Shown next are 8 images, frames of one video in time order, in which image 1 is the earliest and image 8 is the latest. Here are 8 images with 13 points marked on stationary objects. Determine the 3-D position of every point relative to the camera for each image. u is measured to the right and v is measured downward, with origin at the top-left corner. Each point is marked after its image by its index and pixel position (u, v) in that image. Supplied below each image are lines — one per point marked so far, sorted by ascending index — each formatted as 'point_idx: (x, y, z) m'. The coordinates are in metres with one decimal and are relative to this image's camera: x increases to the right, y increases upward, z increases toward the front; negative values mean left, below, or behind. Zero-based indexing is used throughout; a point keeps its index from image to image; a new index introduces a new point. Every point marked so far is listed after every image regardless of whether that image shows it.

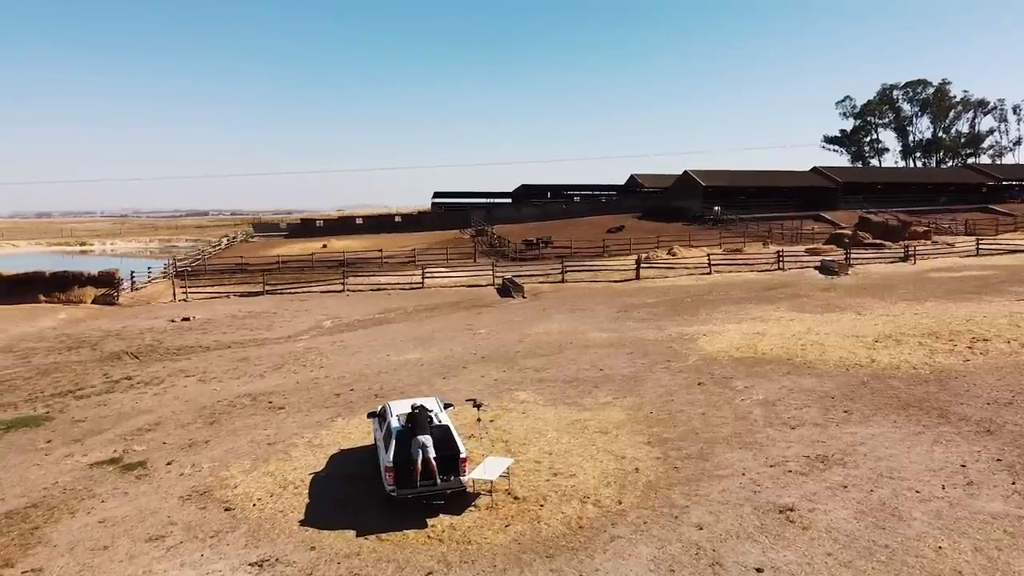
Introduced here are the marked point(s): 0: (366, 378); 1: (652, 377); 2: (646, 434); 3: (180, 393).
0: (-3.4, -2.1, +18.8) m
1: (+3.0, -1.9, +17.7) m
2: (+2.2, -2.4, +13.5) m
3: (-7.4, -2.3, +18.0) m
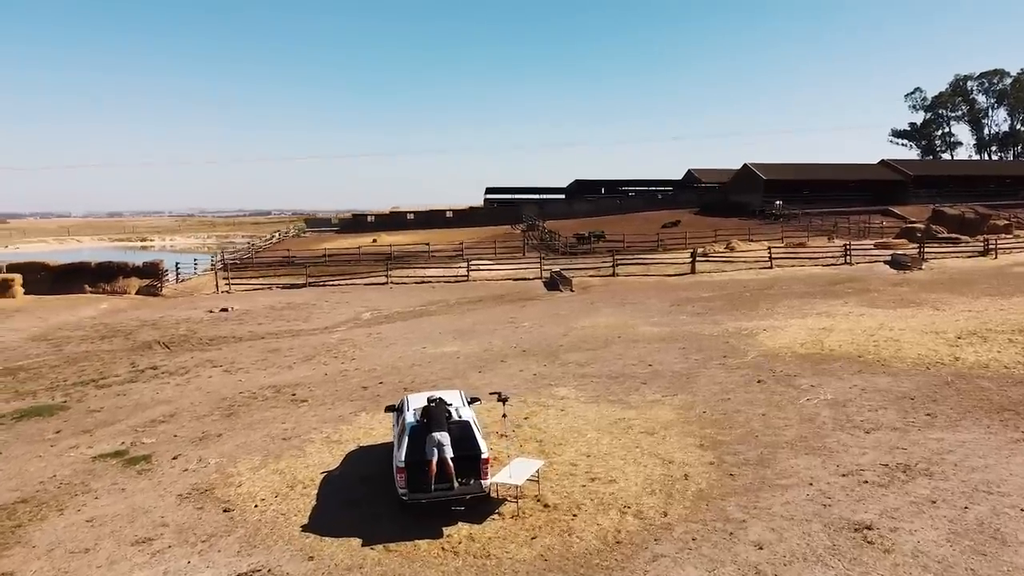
0: (-2.5, -1.8, +17.7) m
1: (+3.8, -1.7, +16.1) m
2: (+2.8, -2.2, +12.0) m
3: (-6.5, -2.0, +17.1) m
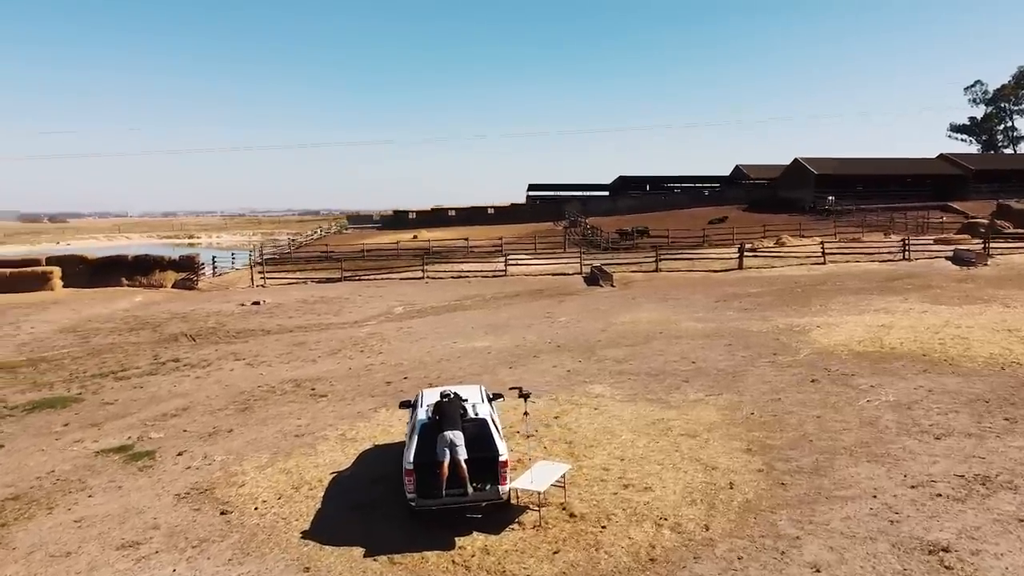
0: (-1.8, -1.6, +16.8) m
1: (+4.4, -1.5, +14.9) m
2: (+3.1, -2.0, +10.9) m
3: (-5.9, -1.8, +16.5) m
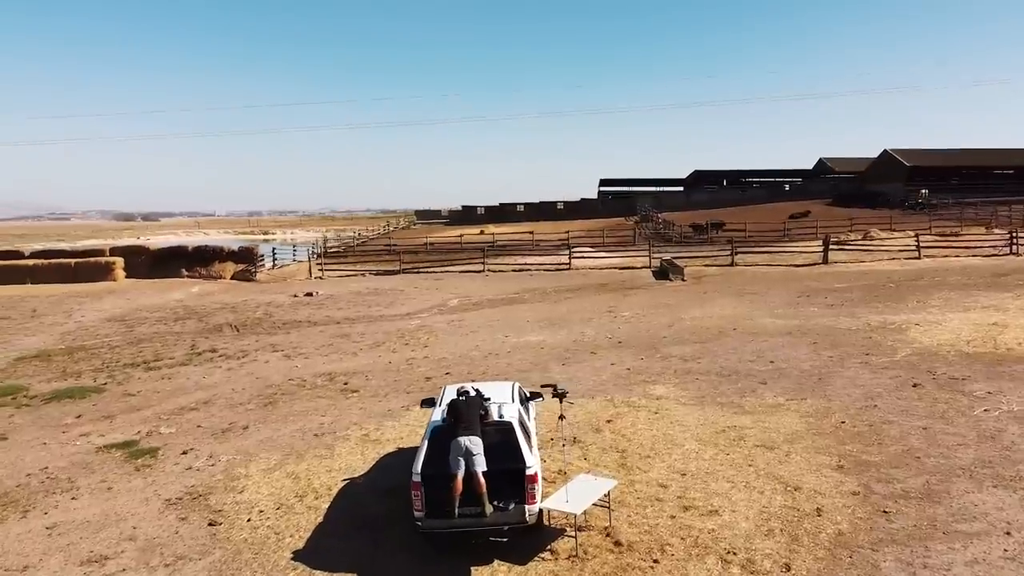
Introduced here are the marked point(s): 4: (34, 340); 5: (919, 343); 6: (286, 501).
0: (-0.8, -1.4, +15.3) m
1: (+5.3, -1.4, +12.9) m
2: (+3.6, -1.8, +9.0) m
3: (-4.9, -1.5, +15.4) m
4: (-11.4, -1.2, +19.3) m
5: (+7.5, -1.0, +14.9) m
6: (-2.4, -2.2, +8.5) m
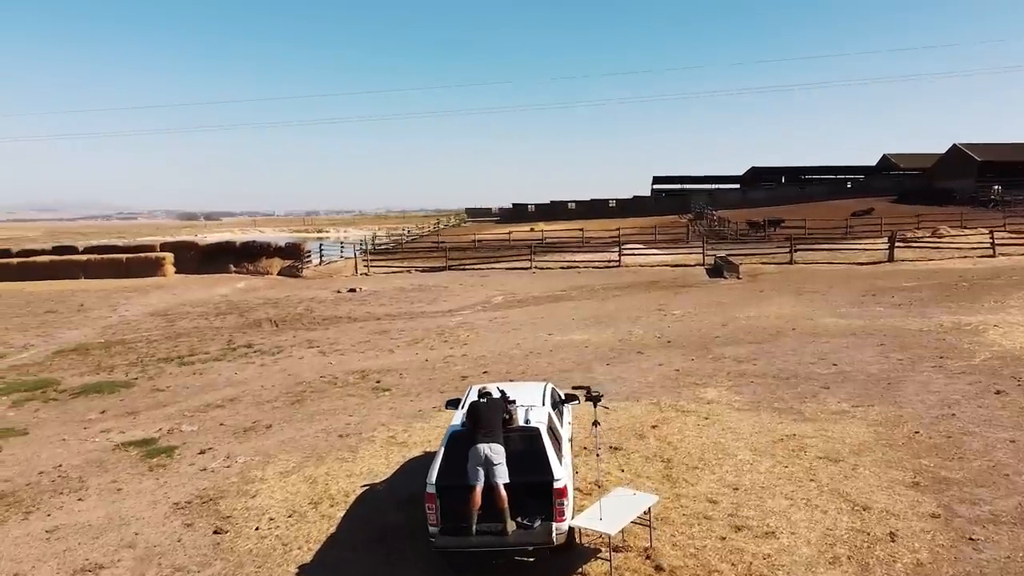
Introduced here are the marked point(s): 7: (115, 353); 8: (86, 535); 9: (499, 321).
0: (0.0, -1.3, +14.6) m
1: (+5.8, -1.3, +11.8) m
2: (+3.9, -1.8, +8.0) m
3: (-4.1, -1.4, +14.9) m
4: (-10.3, -1.1, +19.2) m
5: (+8.2, -1.0, +13.6) m
6: (-2.1, -2.1, +7.9) m
7: (-8.0, -1.3, +16.5) m
8: (-3.9, -2.3, +7.4) m
9: (-0.3, -0.8, +19.2) m
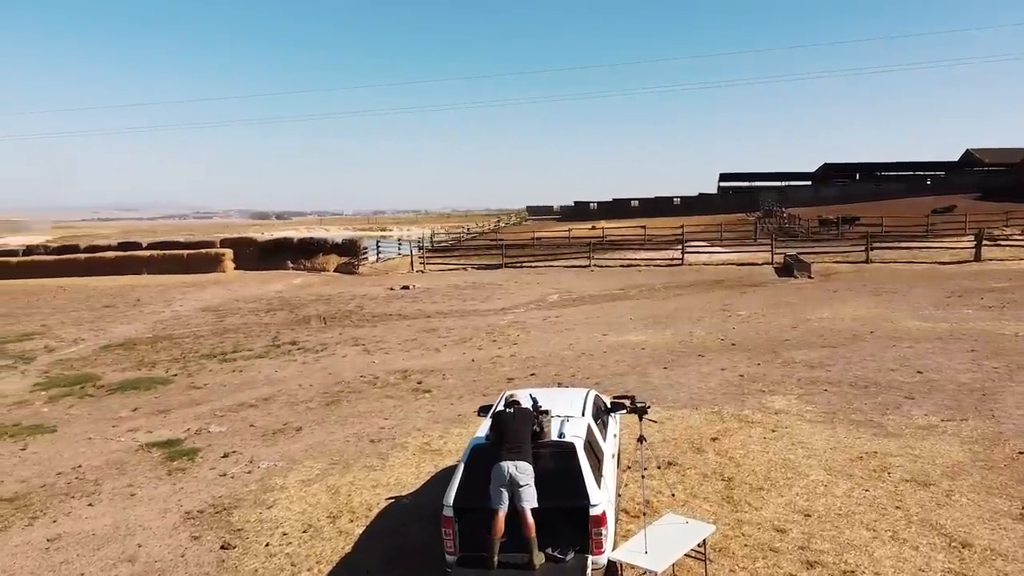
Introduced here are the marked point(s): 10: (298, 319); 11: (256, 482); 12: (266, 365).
0: (+0.8, -1.2, +13.7) m
1: (+6.4, -1.3, +10.4) m
2: (+4.2, -1.8, +6.8) m
3: (-3.2, -1.3, +14.3) m
4: (-9.1, -0.9, +19.1) m
5: (+8.9, -1.0, +12.1) m
6: (-1.7, -2.1, +7.2) m
7: (-7.0, -1.2, +16.2) m
8: (-3.6, -2.2, +6.9) m
9: (+0.9, -0.7, +18.3) m
10: (-5.2, -0.8, +19.8) m
11: (-2.6, -2.0, +8.2) m
12: (-4.4, -1.4, +14.4) m
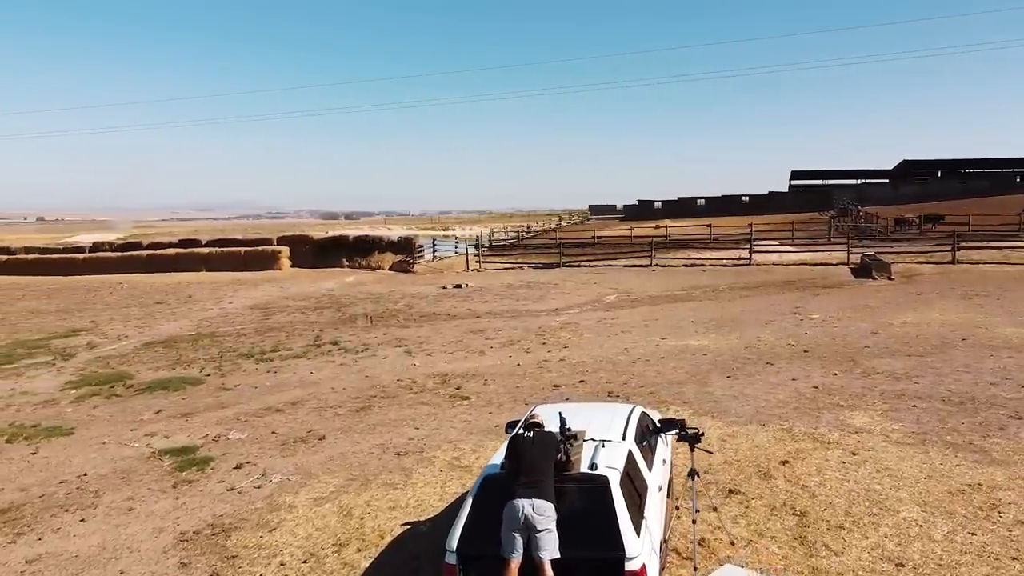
0: (+1.6, -1.2, +12.6) m
1: (+6.9, -1.3, +8.9) m
2: (+4.4, -1.8, +5.5) m
3: (-2.4, -1.3, +13.6) m
4: (-7.9, -0.9, +18.8) m
5: (+9.5, -1.0, +10.4) m
6: (-1.5, -2.0, +6.3) m
7: (-6.0, -1.1, +15.7) m
8: (-3.4, -2.1, +6.1) m
9: (+2.0, -0.7, +17.2) m
10: (-3.9, -0.7, +19.2) m
11: (-2.3, -1.9, +7.4) m
12: (-3.5, -1.3, +13.7) m
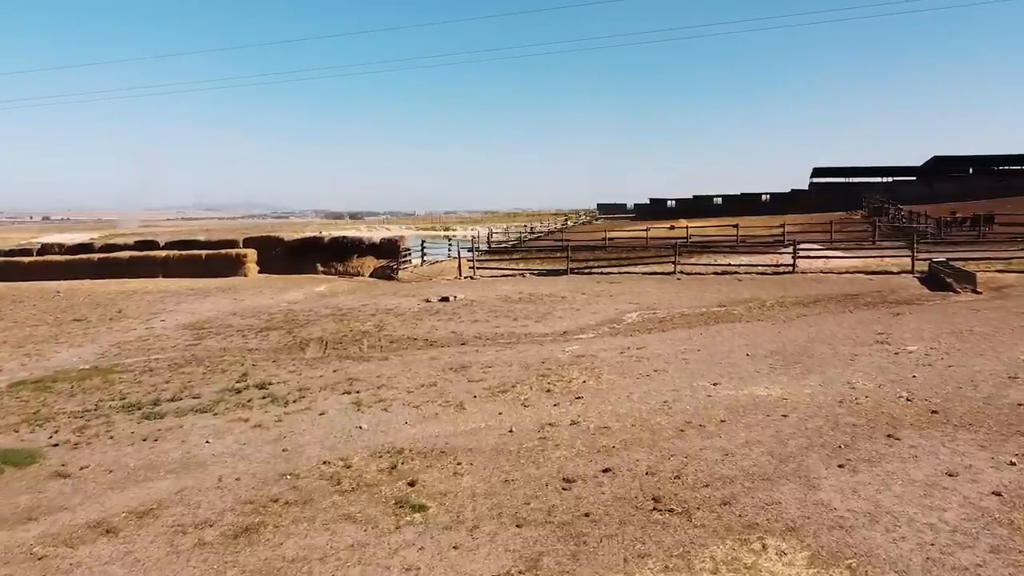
0: (+1.5, -1.6, +8.4) m
1: (+6.8, -1.7, +4.7) m
2: (+4.3, -2.1, +1.3) m
3: (-2.5, -1.6, +9.4) m
4: (-7.9, -1.2, +14.7) m
5: (+9.4, -1.4, +6.1) m
6: (-1.6, -2.4, +2.1) m
7: (-6.1, -1.5, +11.6) m
8: (-3.5, -2.4, +2.0) m
9: (+1.9, -1.0, +13.0) m
10: (-4.0, -1.0, +15.0) m
11: (-2.4, -2.2, +3.2) m
12: (-3.6, -1.6, +9.6) m
